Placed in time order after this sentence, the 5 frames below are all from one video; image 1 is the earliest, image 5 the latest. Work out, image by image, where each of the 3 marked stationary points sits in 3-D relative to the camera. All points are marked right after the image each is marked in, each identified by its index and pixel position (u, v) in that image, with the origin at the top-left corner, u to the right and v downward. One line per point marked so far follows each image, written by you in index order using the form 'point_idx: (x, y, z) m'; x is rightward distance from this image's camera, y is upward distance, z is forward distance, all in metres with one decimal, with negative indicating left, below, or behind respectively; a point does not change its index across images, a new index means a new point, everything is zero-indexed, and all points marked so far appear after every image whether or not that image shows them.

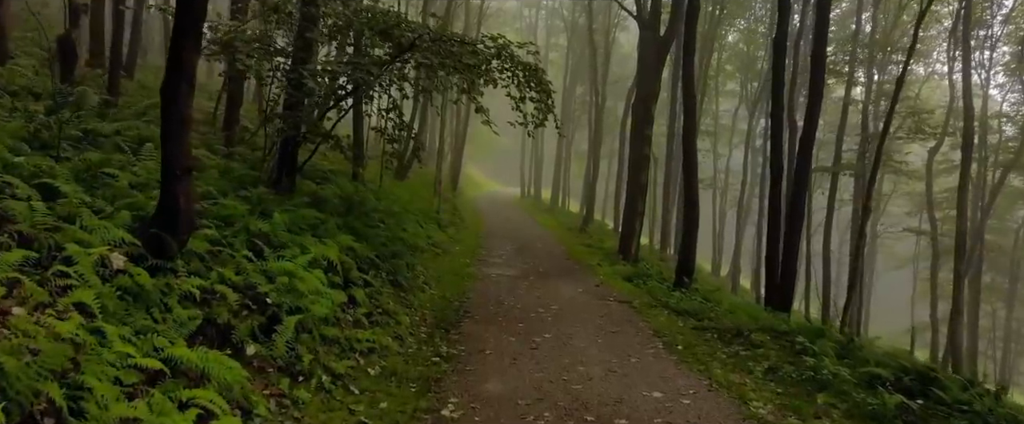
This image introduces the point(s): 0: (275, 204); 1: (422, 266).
0: (-3.1, +0.1, +9.7) m
1: (-1.8, -1.1, +15.2) m
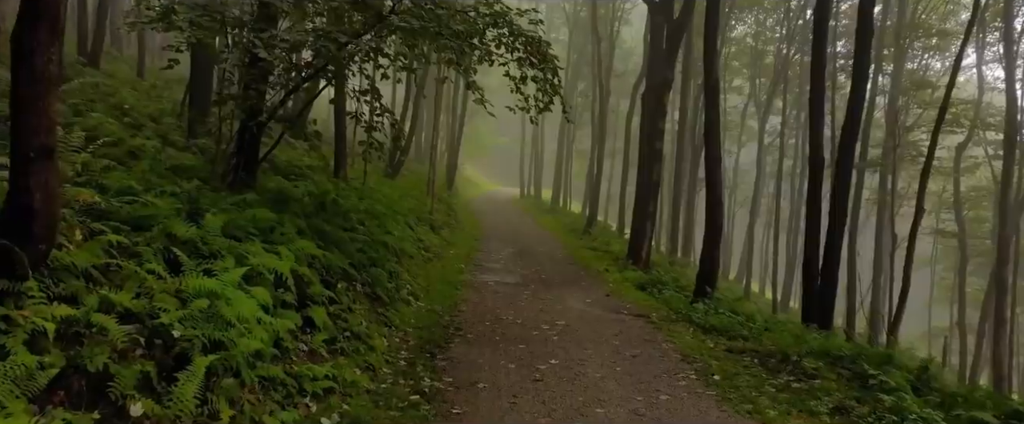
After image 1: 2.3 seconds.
0: (-3.1, +0.1, +7.8) m
1: (-1.8, -1.1, +13.3) m
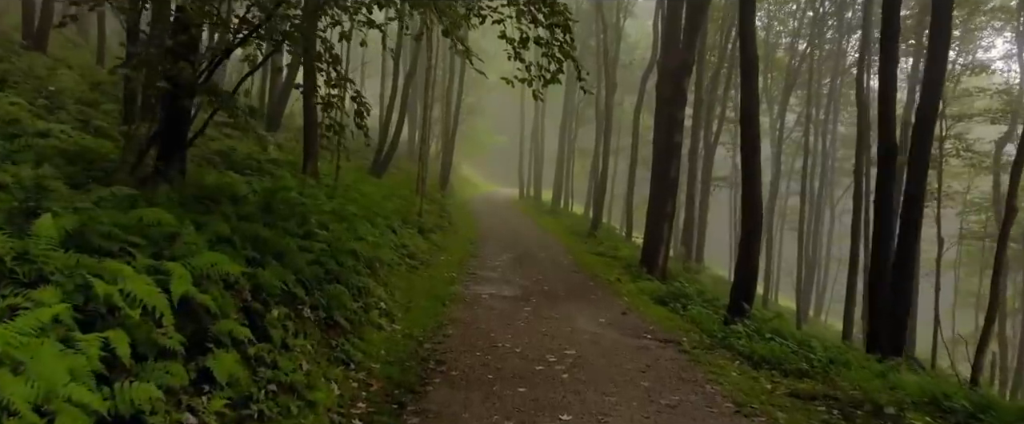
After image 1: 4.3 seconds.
0: (-3.1, +0.1, +5.4) m
1: (-1.9, -1.1, +10.9) m
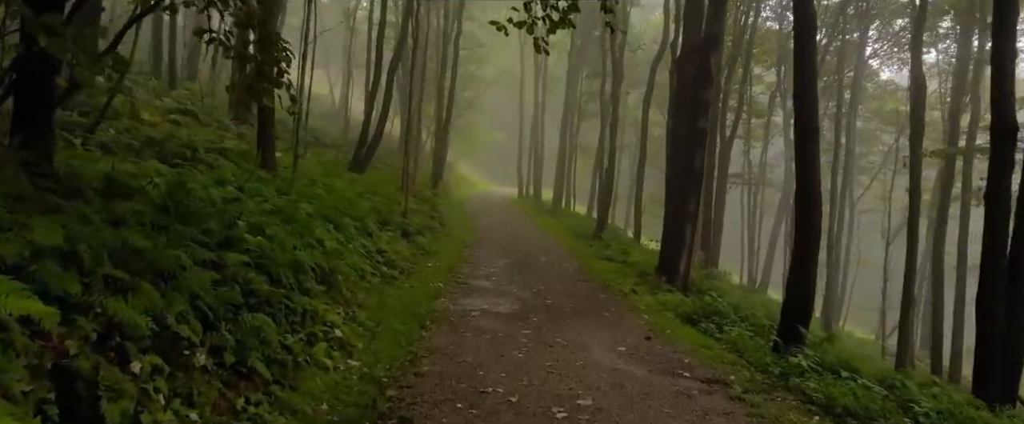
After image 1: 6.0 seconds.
0: (-3.2, +0.1, +3.0) m
1: (-1.9, -1.1, +8.4) m
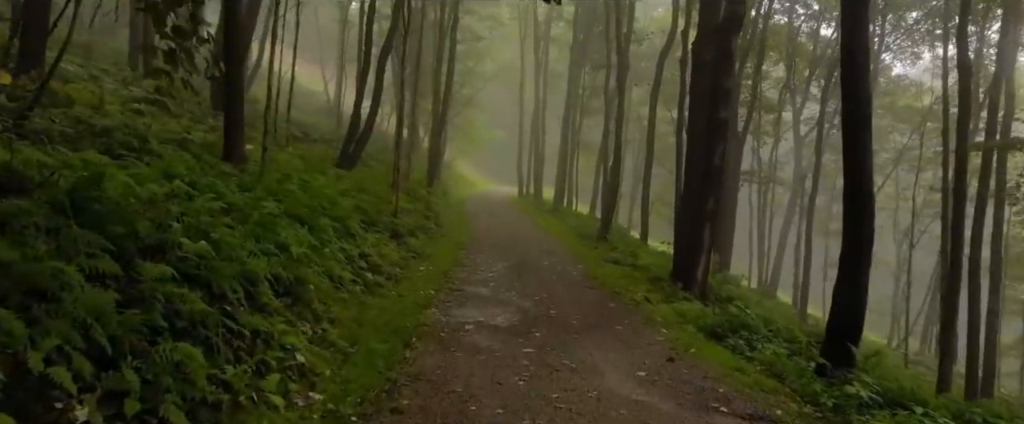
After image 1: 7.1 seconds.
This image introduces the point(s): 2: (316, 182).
0: (-3.2, +0.1, +1.6) m
1: (-1.9, -1.1, +7.0) m
2: (-3.3, +0.5, +12.7) m
